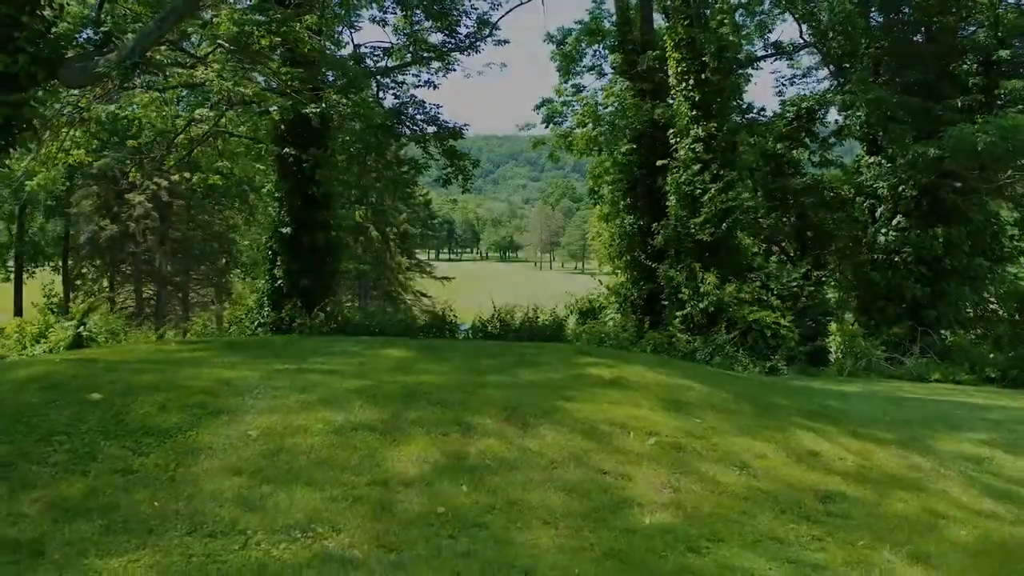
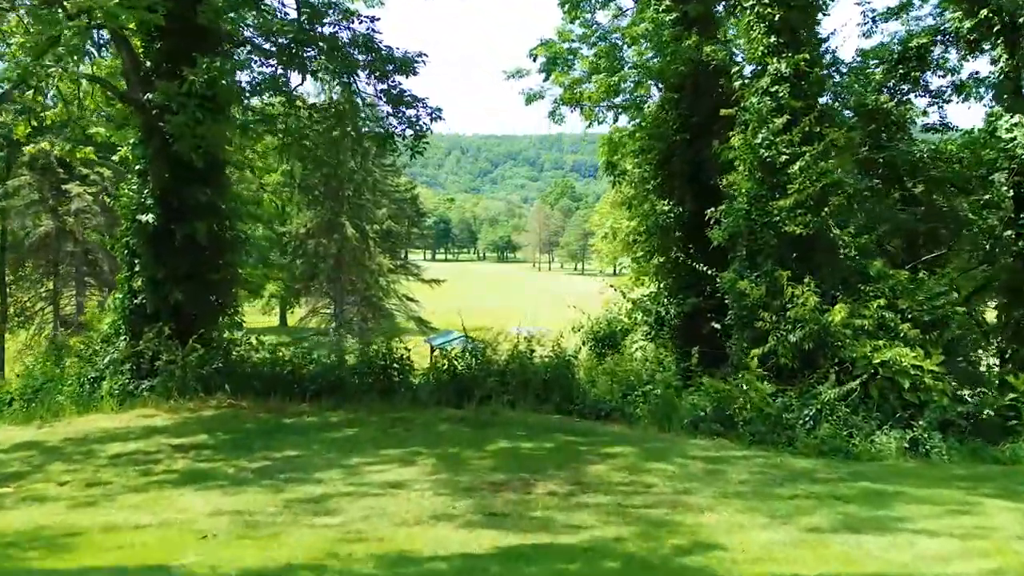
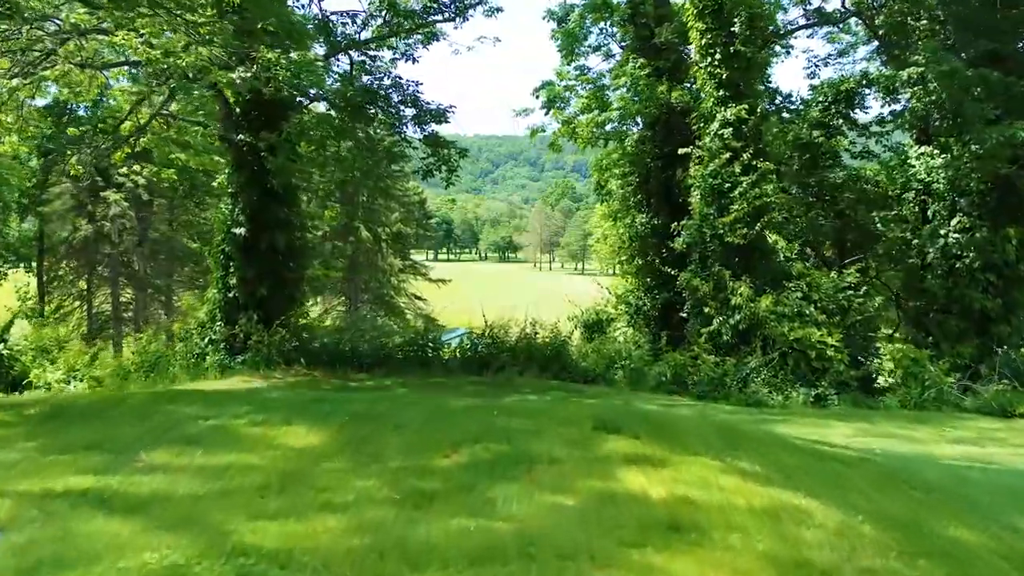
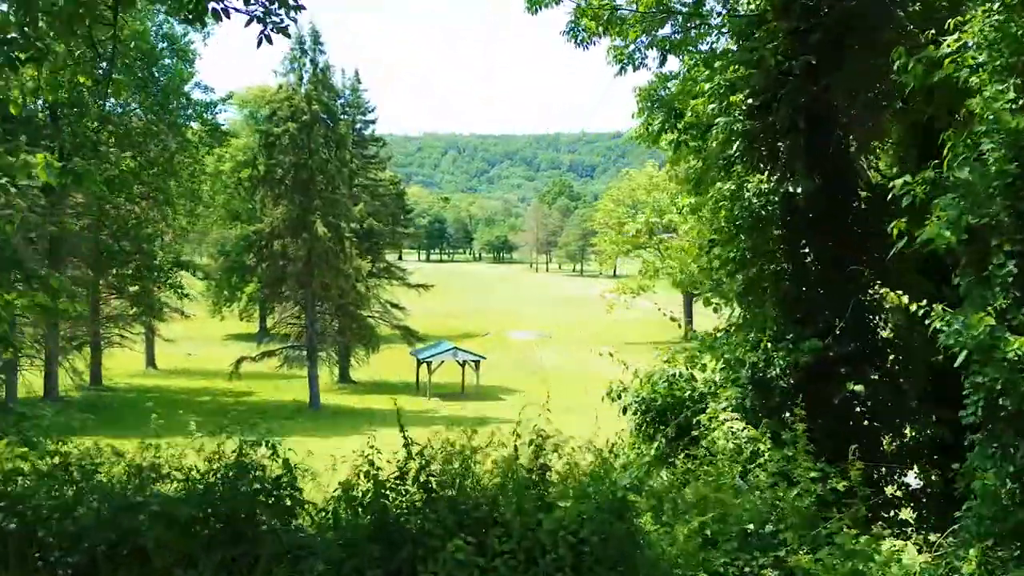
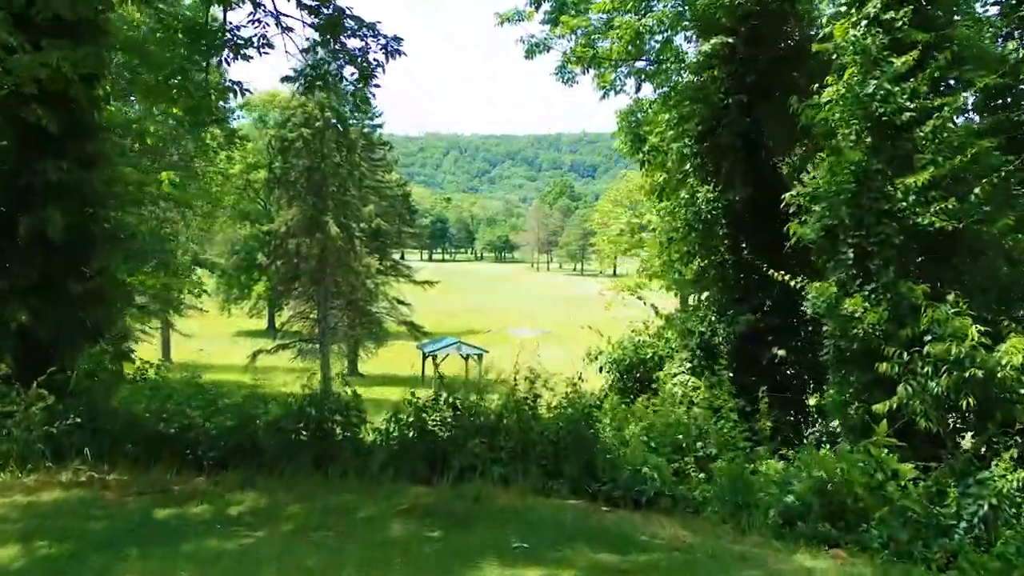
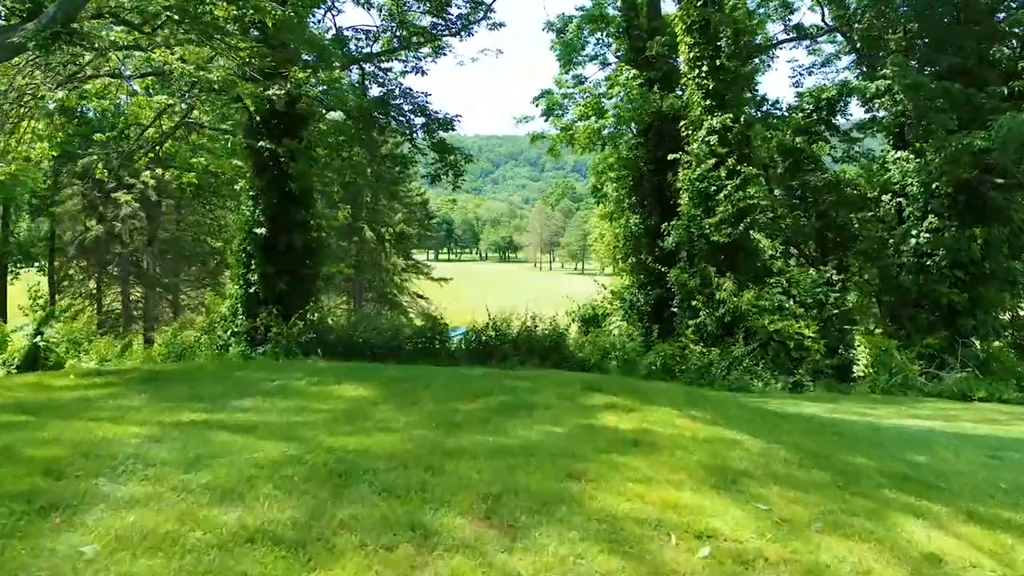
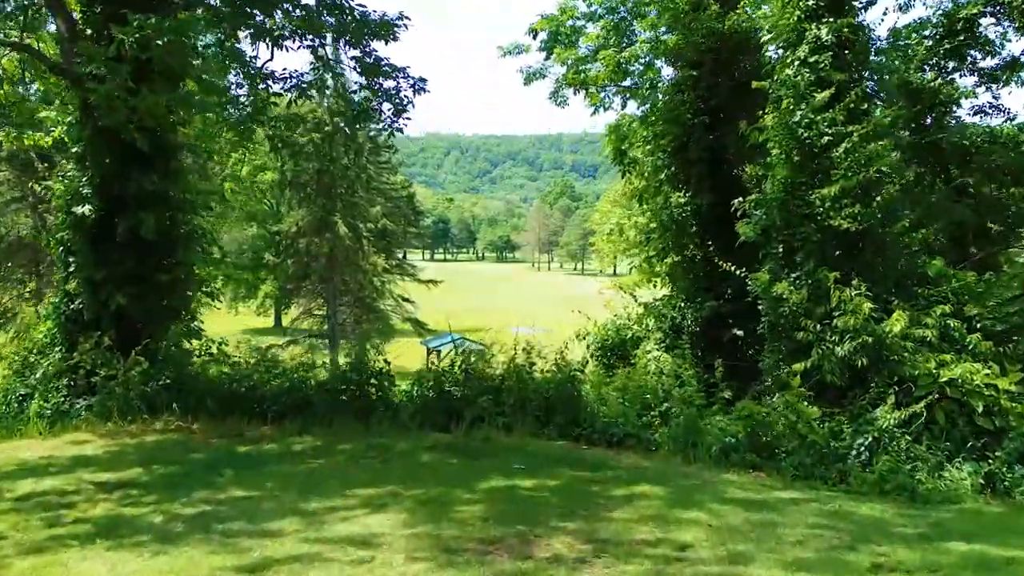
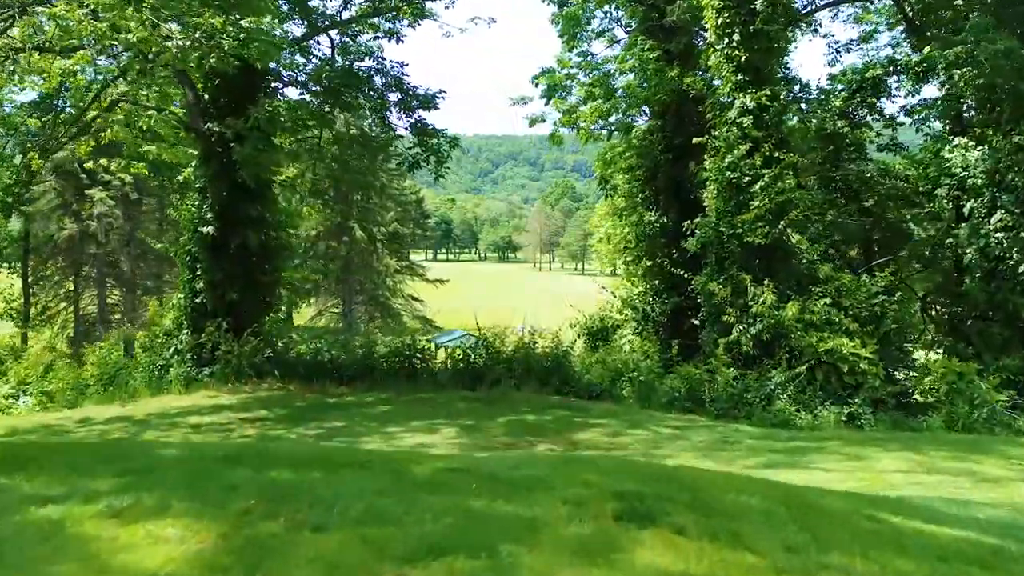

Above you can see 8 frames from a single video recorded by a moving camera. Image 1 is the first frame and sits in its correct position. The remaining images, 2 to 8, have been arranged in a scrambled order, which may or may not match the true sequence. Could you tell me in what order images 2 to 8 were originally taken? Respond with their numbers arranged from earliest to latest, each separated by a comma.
6, 3, 8, 2, 7, 5, 4
